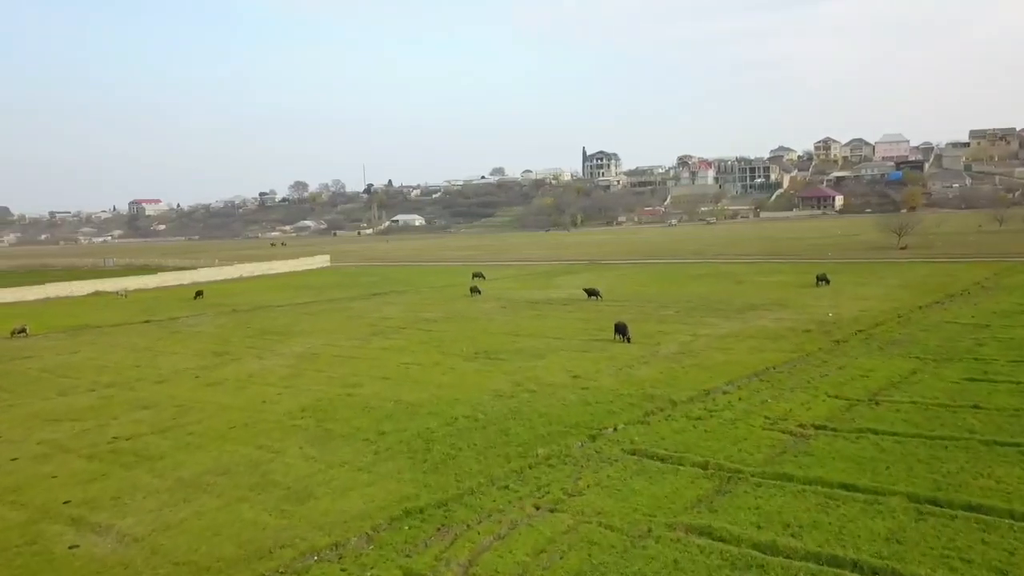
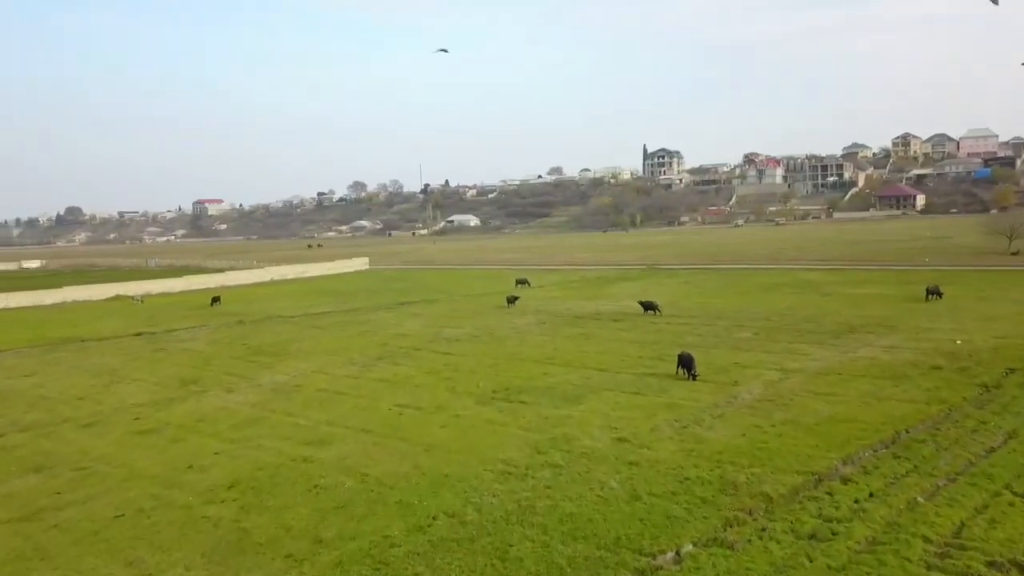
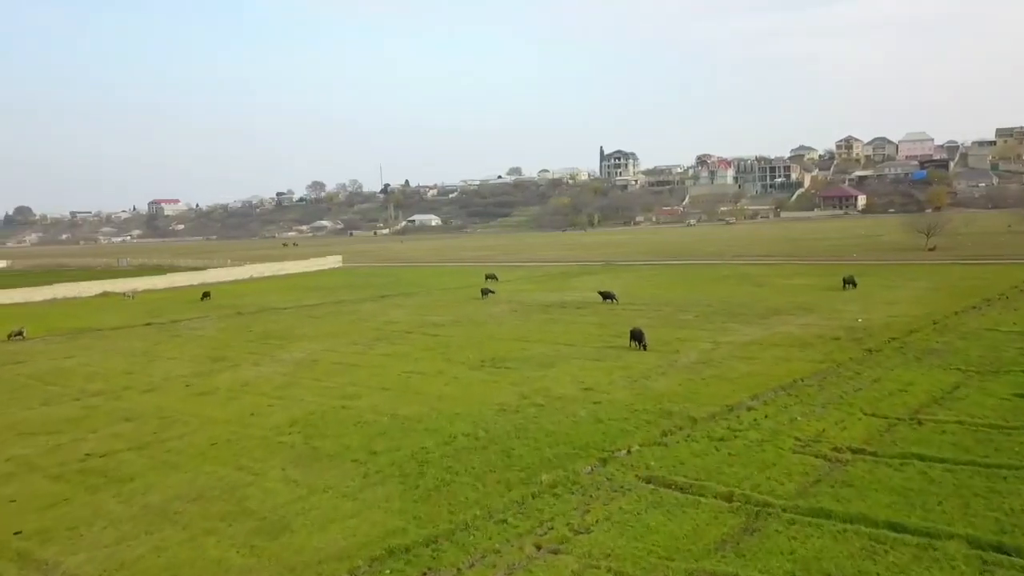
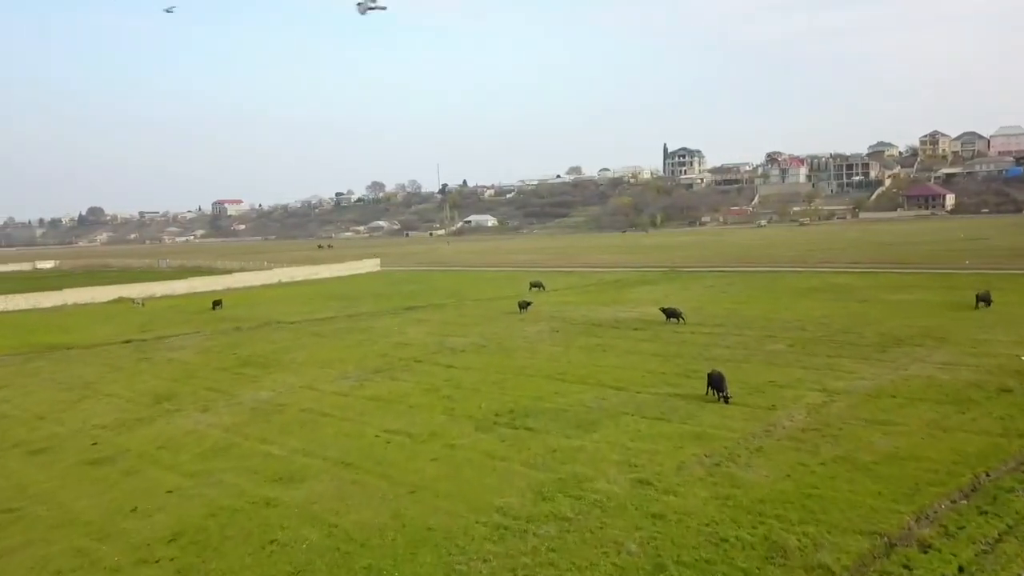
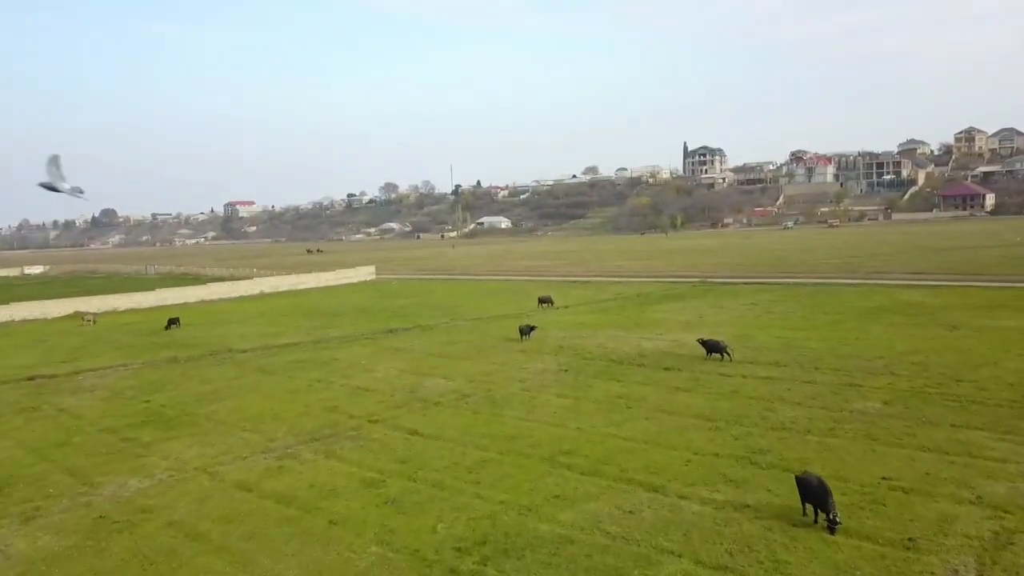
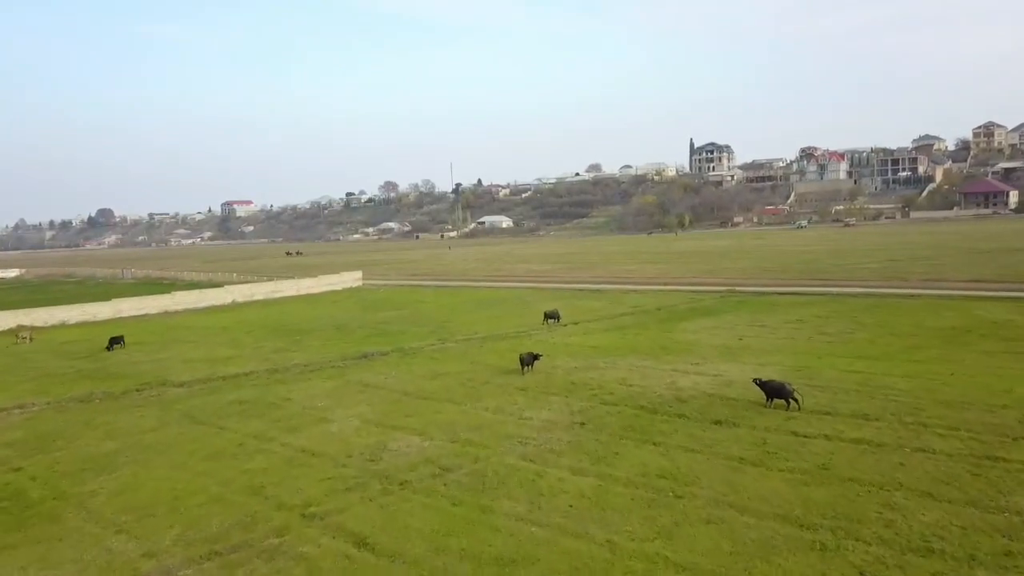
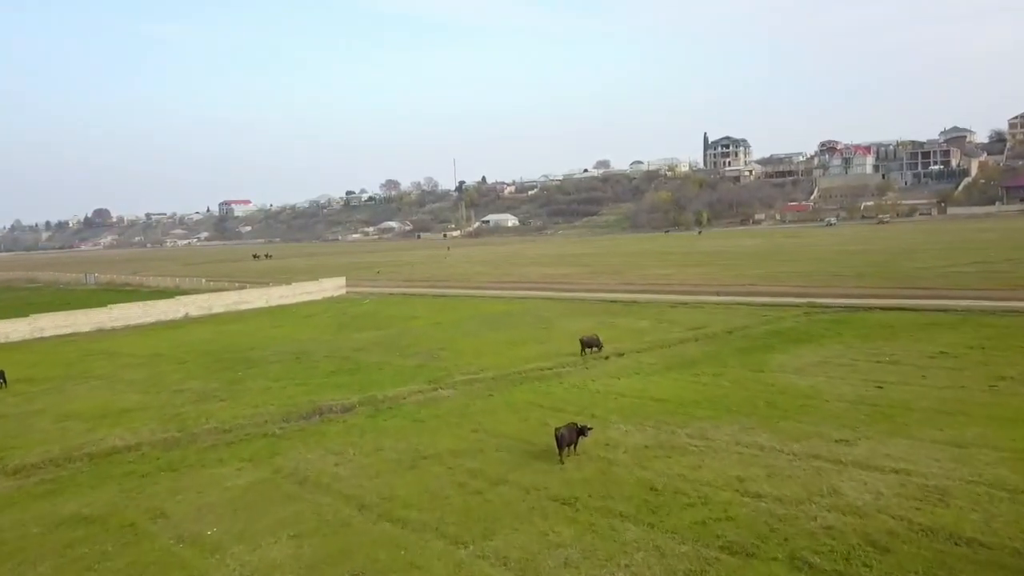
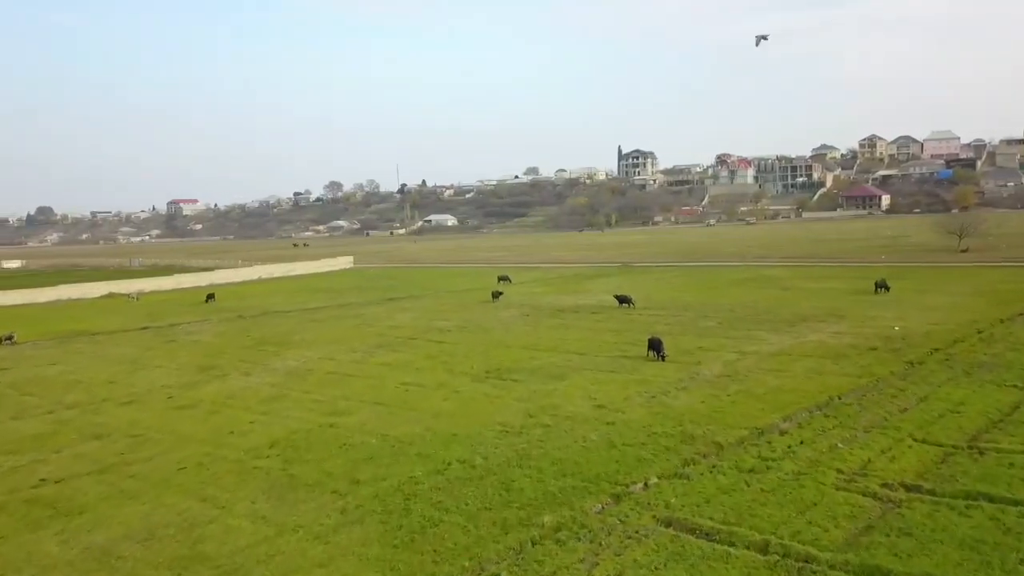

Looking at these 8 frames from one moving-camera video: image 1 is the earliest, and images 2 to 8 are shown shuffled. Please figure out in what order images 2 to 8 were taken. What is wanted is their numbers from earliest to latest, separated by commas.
3, 8, 2, 4, 5, 6, 7
